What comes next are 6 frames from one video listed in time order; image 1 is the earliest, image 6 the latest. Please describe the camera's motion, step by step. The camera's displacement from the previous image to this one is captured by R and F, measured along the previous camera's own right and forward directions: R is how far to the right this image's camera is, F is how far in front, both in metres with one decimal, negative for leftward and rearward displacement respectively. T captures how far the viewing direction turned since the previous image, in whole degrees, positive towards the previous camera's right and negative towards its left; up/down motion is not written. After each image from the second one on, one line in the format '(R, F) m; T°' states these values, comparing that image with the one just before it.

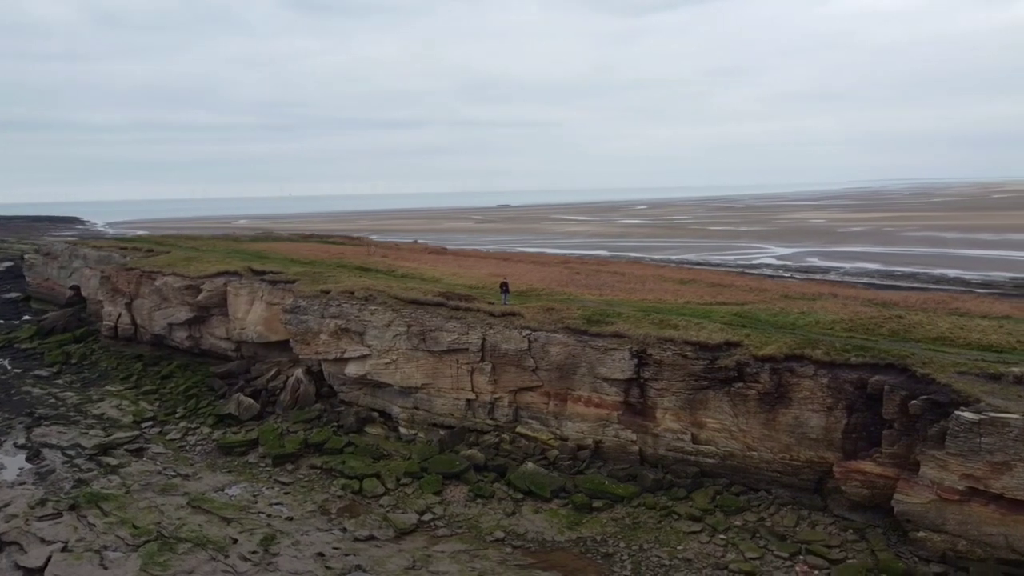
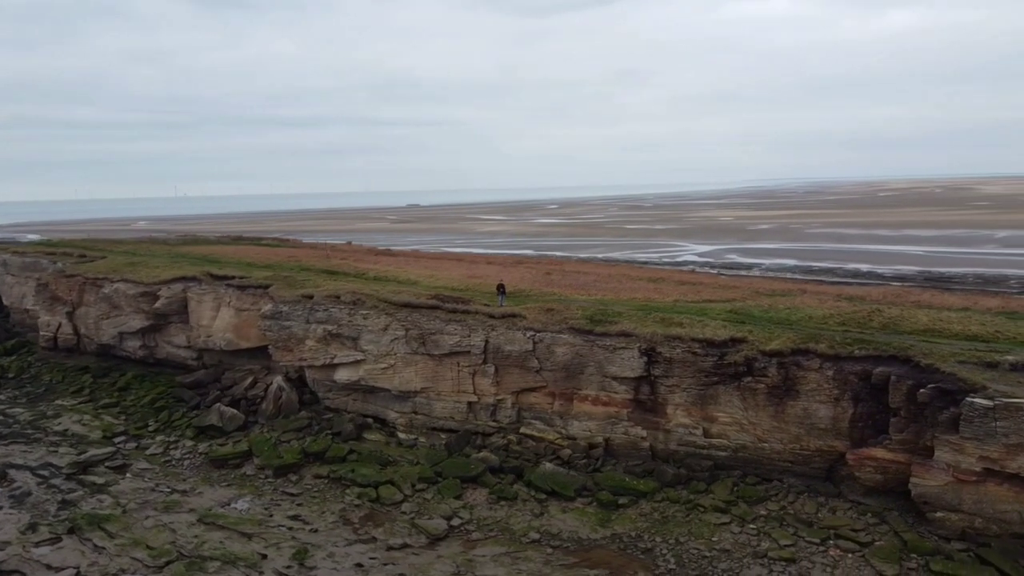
(-2.3, +0.1) m; +7°
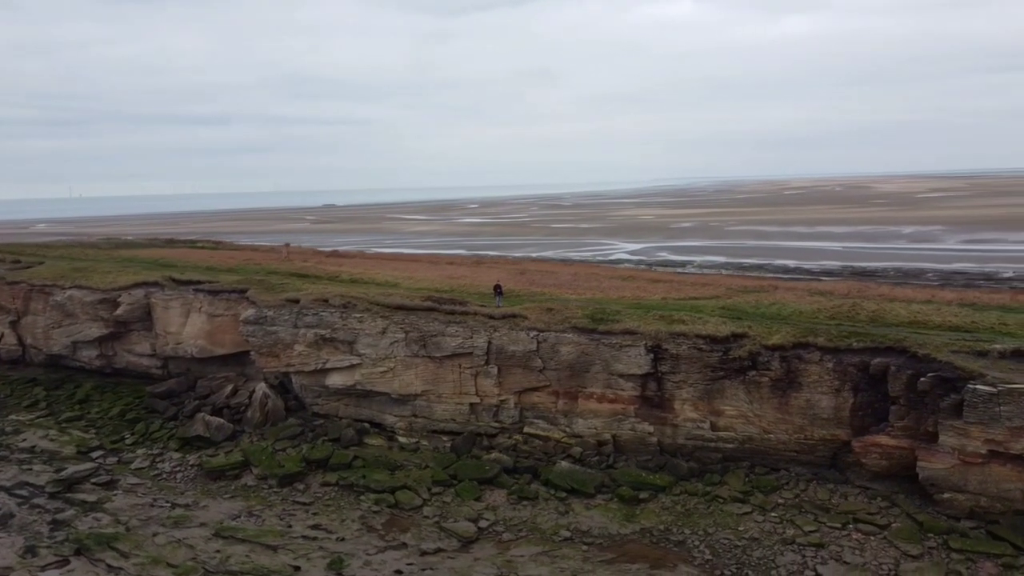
(-2.1, +0.1) m; +6°
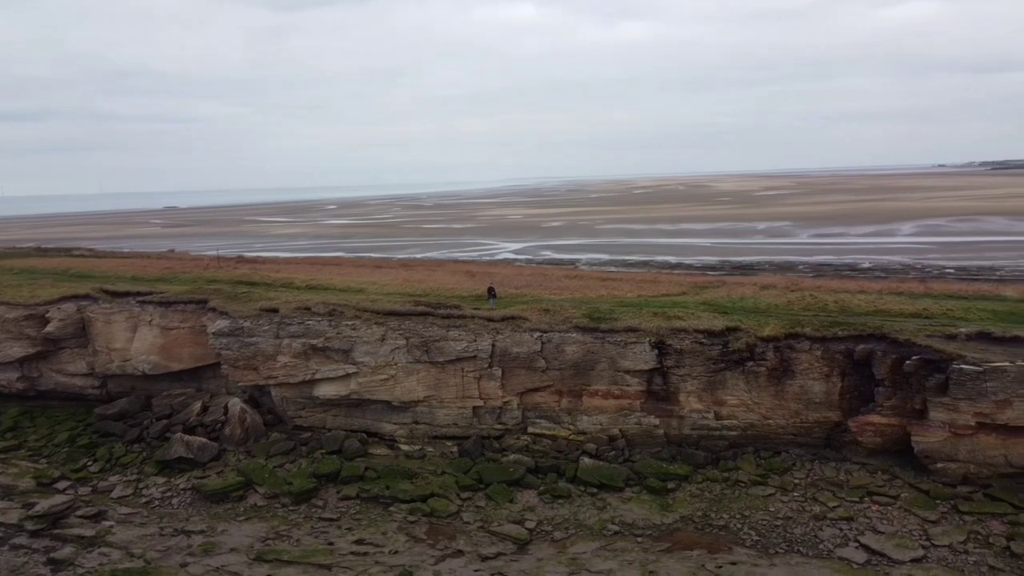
(-3.7, +0.2) m; +10°
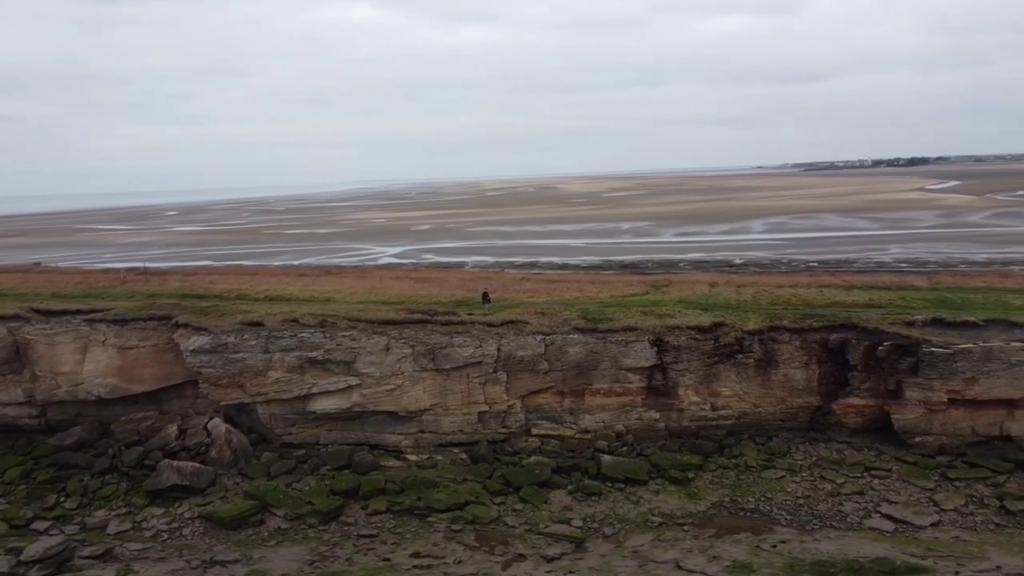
(-3.9, +0.2) m; +11°
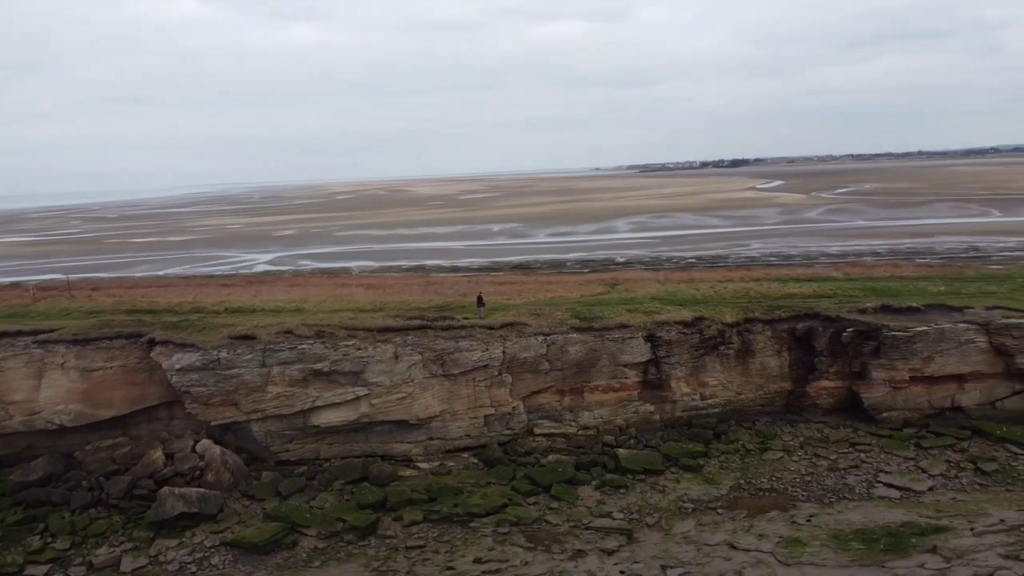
(-3.9, +0.2) m; +11°
